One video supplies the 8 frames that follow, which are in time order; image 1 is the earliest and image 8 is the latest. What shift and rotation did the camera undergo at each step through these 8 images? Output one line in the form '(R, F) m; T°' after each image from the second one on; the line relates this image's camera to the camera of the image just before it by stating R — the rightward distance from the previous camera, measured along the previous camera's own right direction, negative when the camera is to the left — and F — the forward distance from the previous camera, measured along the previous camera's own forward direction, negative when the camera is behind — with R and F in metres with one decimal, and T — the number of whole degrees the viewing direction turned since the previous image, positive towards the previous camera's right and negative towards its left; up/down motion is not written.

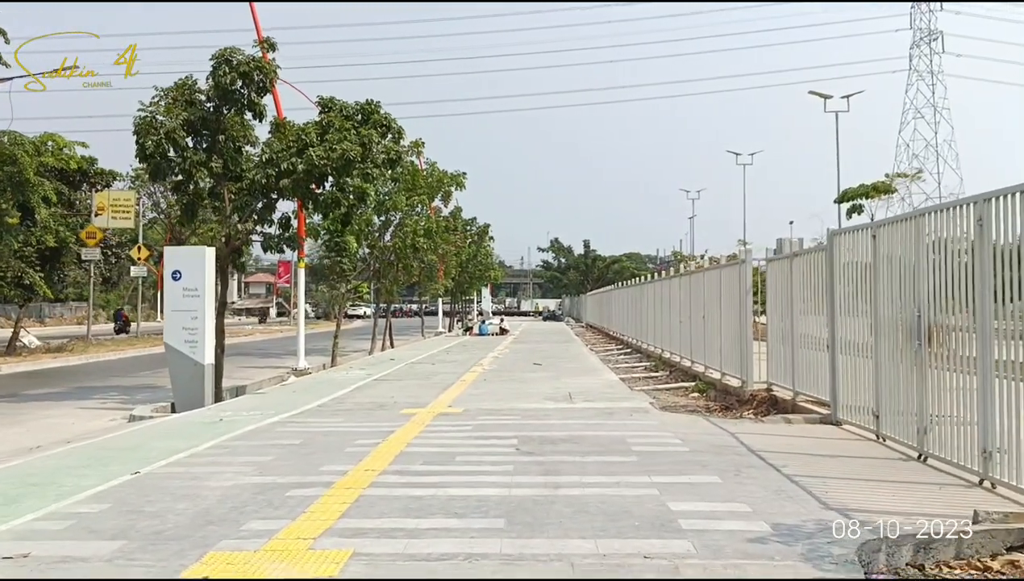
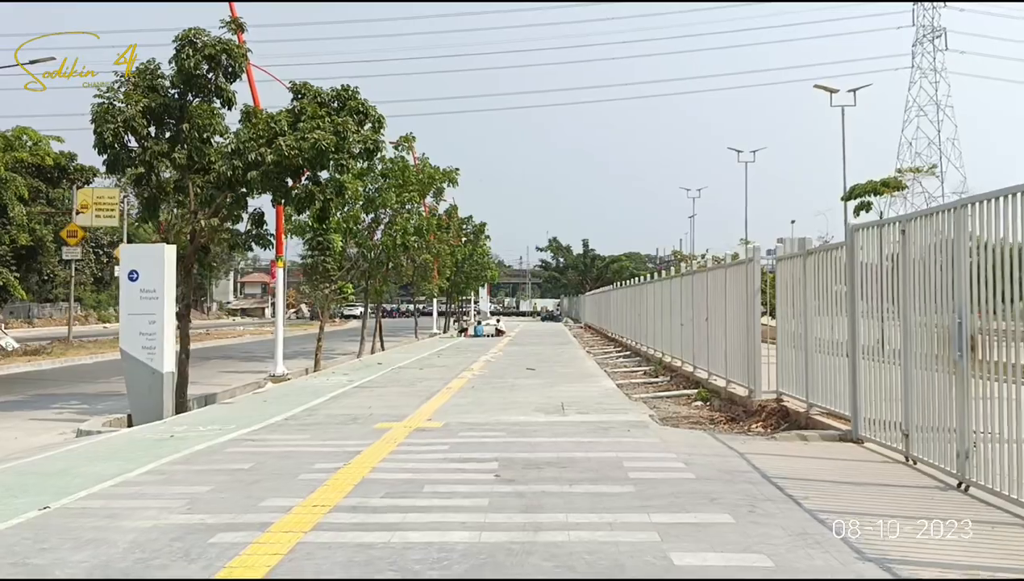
(+0.2, +1.3) m; 0°
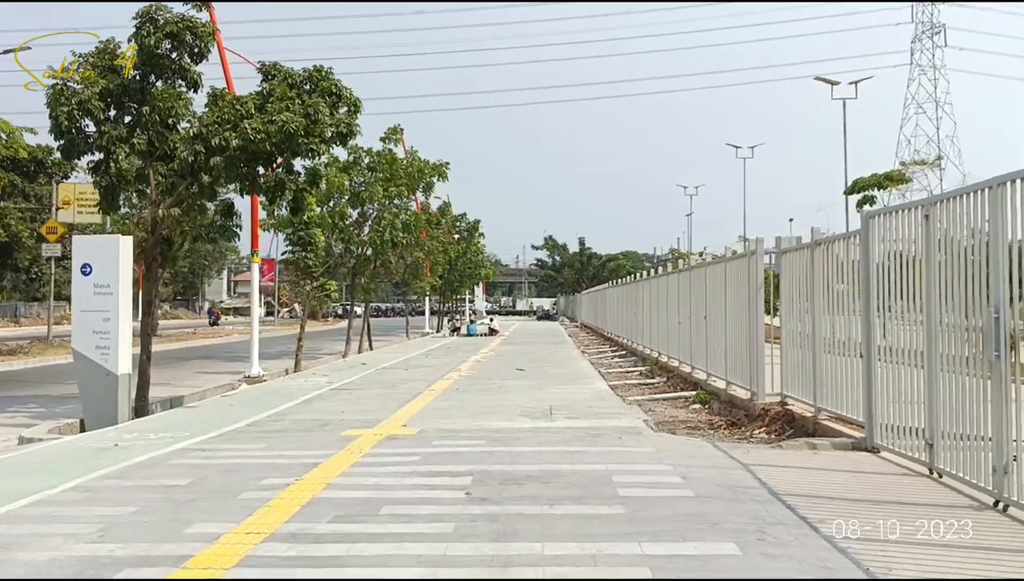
(+0.2, +1.1) m; 0°
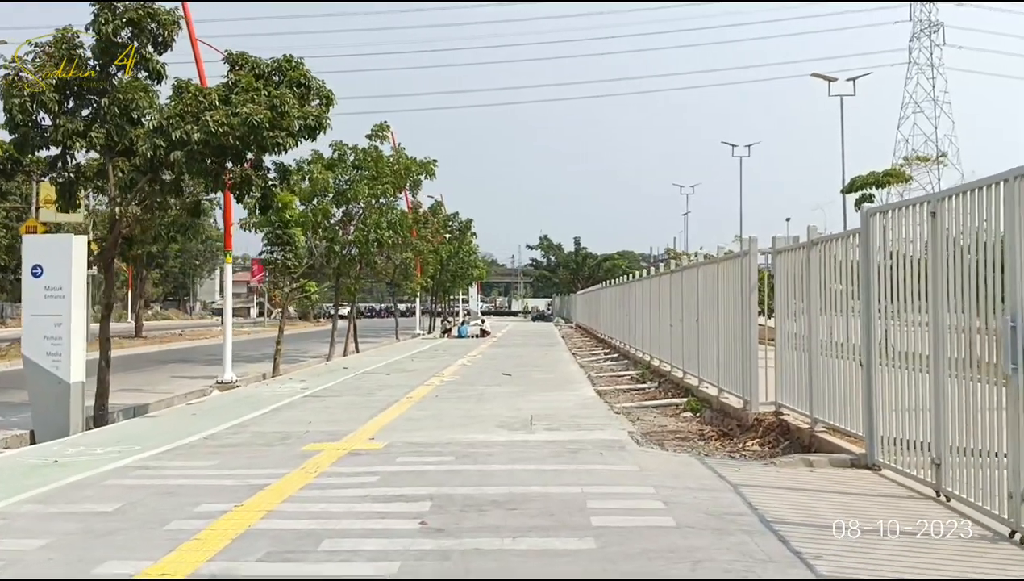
(+0.3, +0.8) m; 0°
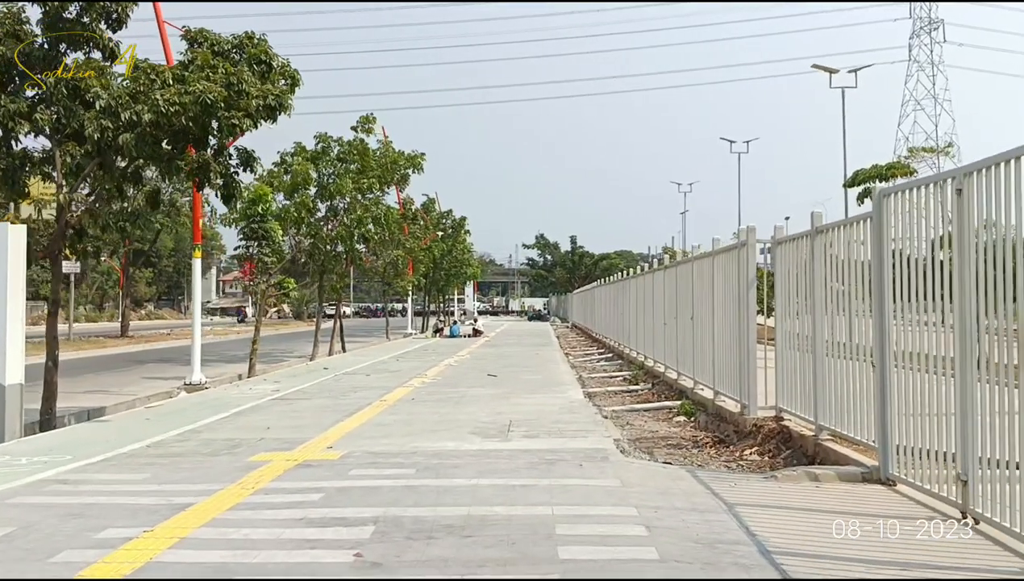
(+0.3, +1.0) m; 0°
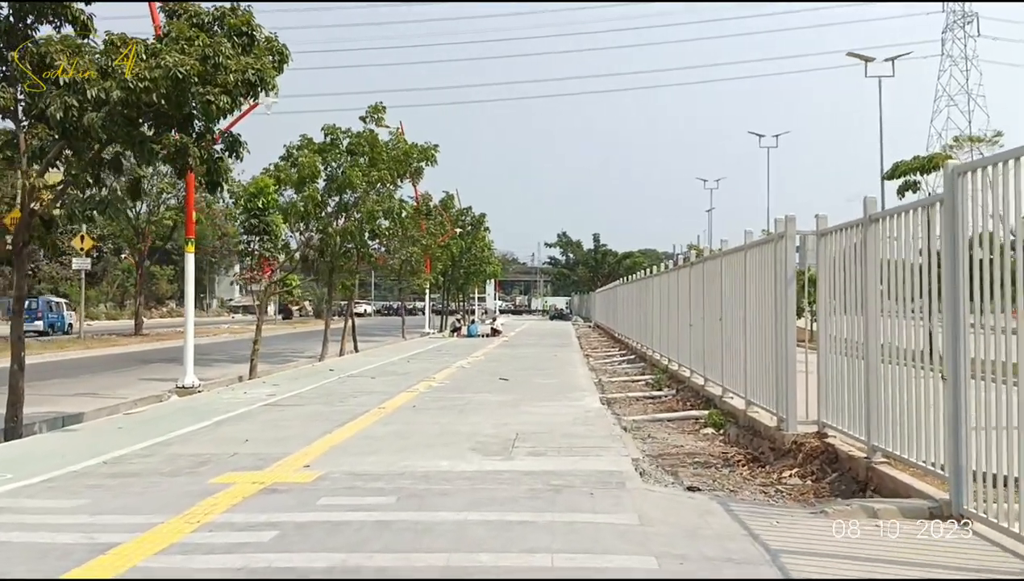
(+0.2, +1.3) m; -1°
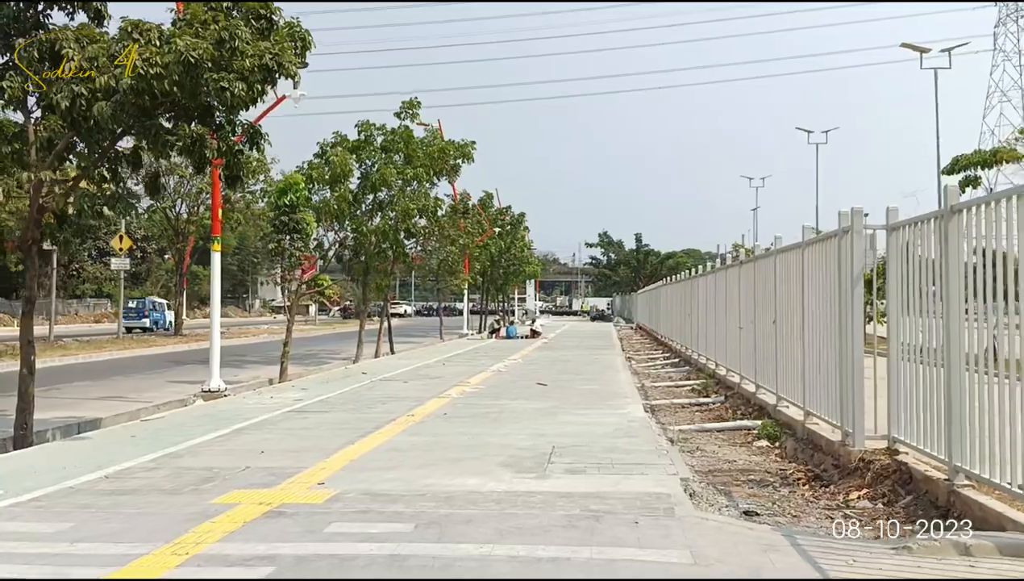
(+0.1, +0.9) m; -3°
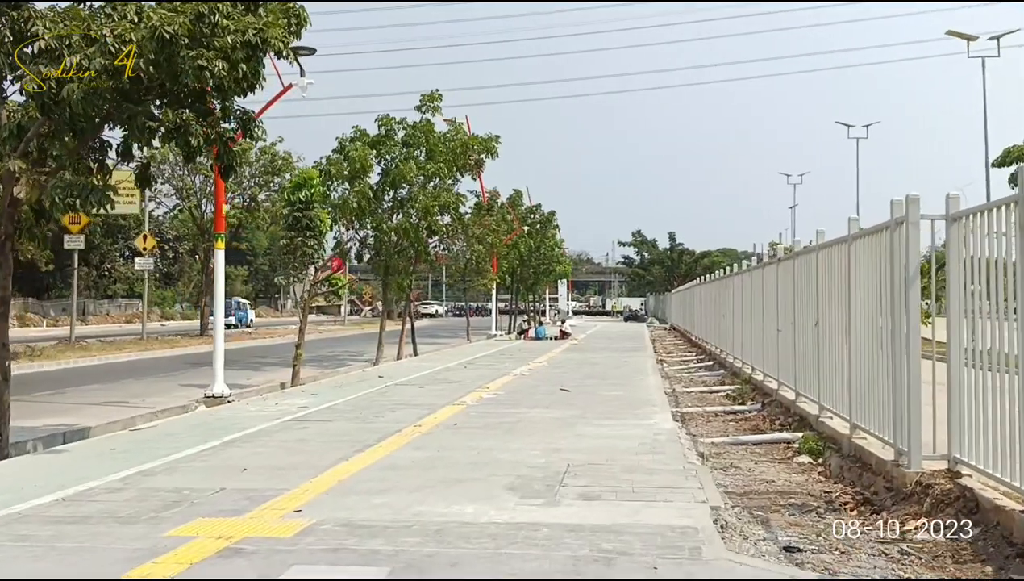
(+0.2, +1.0) m; -2°
